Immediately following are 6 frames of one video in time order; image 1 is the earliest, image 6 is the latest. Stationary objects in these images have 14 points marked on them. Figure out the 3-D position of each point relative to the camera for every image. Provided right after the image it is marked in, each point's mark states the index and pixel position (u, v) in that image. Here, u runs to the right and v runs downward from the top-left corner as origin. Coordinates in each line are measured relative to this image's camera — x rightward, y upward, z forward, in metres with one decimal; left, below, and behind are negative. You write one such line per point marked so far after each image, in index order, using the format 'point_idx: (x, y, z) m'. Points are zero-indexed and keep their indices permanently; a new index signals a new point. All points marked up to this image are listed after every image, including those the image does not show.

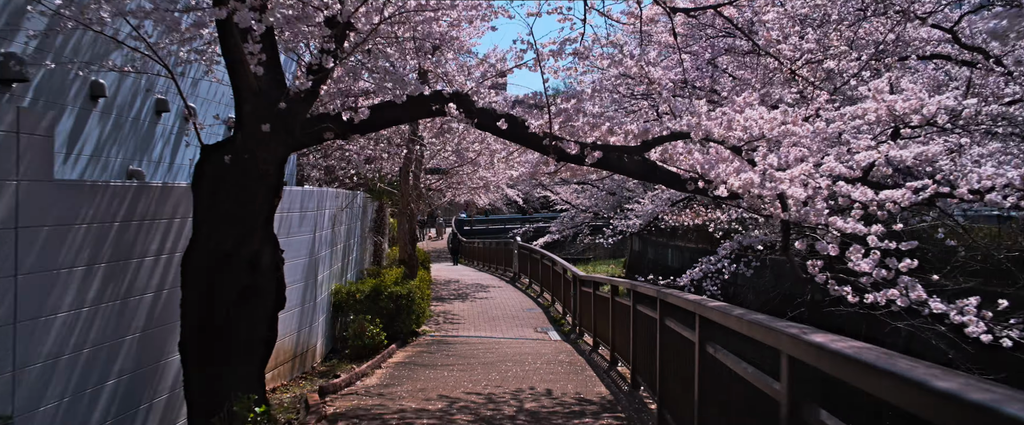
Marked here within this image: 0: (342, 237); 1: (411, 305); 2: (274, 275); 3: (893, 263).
0: (-2.4, -0.3, +10.5) m
1: (-1.3, -1.2, +10.1) m
2: (-1.6, -0.4, +5.1) m
3: (+2.5, -0.3, +5.0) m
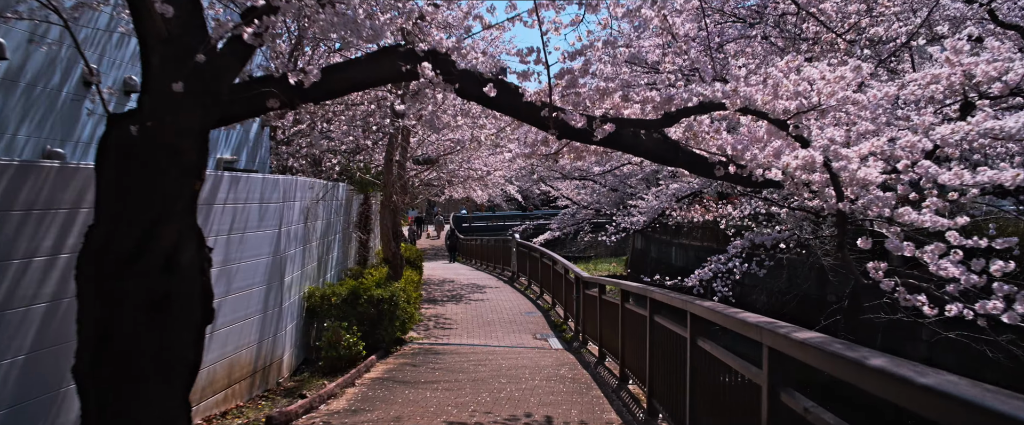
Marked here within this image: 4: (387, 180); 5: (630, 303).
0: (-2.4, -0.3, +9.4) m
1: (-1.4, -1.2, +9.1) m
2: (-1.6, -0.3, +4.0) m
3: (+2.4, -0.3, +3.9) m
4: (-1.8, +0.5, +11.3) m
5: (+1.1, -0.8, +6.8) m
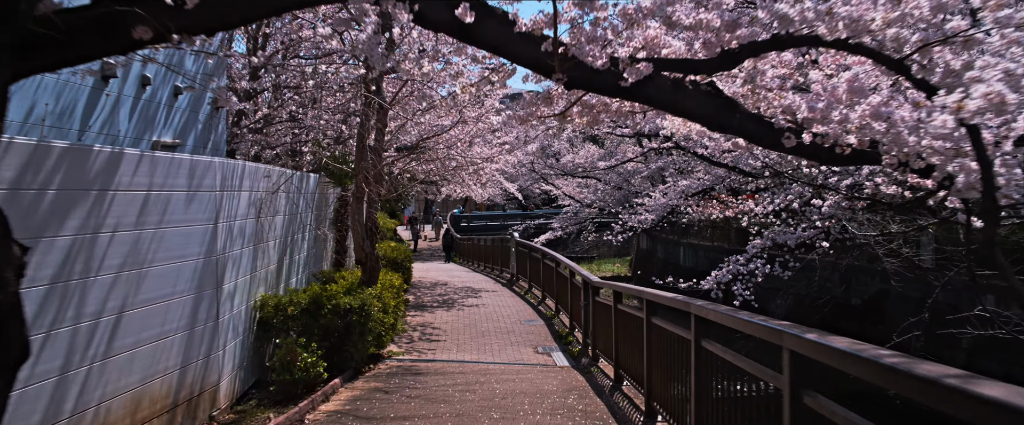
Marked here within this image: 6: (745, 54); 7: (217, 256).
0: (-2.4, -0.2, +8.0) m
1: (-1.4, -1.1, +7.6) m
2: (-1.7, -0.3, +2.5) m
3: (+2.4, -0.2, +2.4) m
4: (-1.9, +0.6, +9.8) m
5: (+1.0, -0.7, +5.4) m
6: (+1.1, +0.7, +3.5) m
7: (-2.3, -0.3, +6.0) m
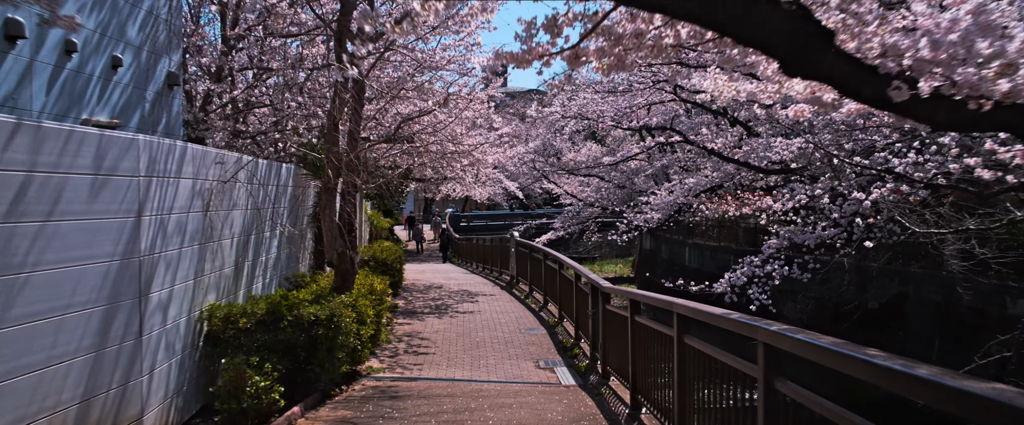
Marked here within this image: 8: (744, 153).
0: (-2.5, -0.1, +6.8) m
1: (-1.4, -1.0, +6.5) m
2: (-1.7, -0.2, +1.4) m
3: (+2.3, -0.1, +1.3) m
4: (-1.9, +0.6, +8.7) m
5: (+1.0, -0.7, +4.2) m
6: (+1.0, +0.8, +2.3) m
7: (-2.3, -0.3, +4.8) m
8: (+4.2, +1.1, +14.4) m
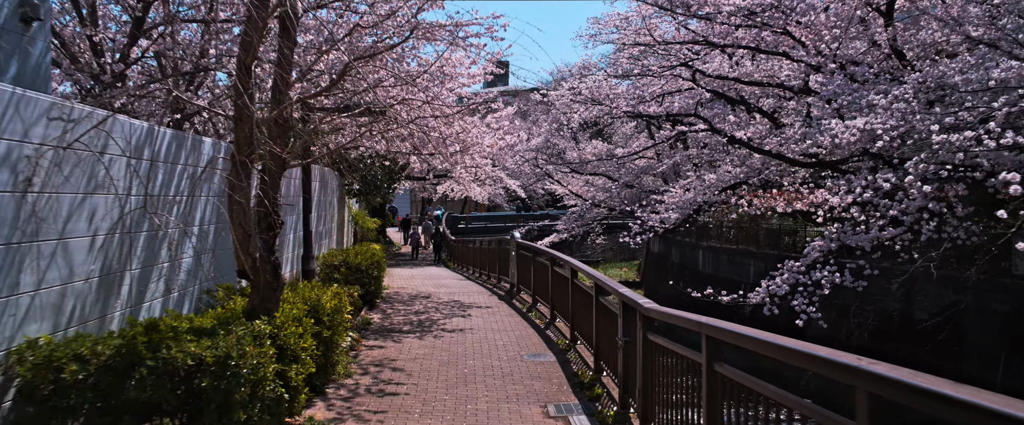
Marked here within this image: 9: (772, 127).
0: (-2.5, 0.0, +4.6) m
1: (-1.4, -0.9, +4.2) m
2: (-1.7, -0.1, -0.9) m
3: (+2.3, 0.0, -1.0) m
4: (-1.9, +0.7, +6.4) m
5: (+1.0, -0.6, +2.0) m
6: (+1.0, +0.9, +0.1) m
7: (-2.3, -0.2, +2.6) m
8: (+4.3, +1.1, +12.2) m
9: (+4.5, +1.5, +13.4) m
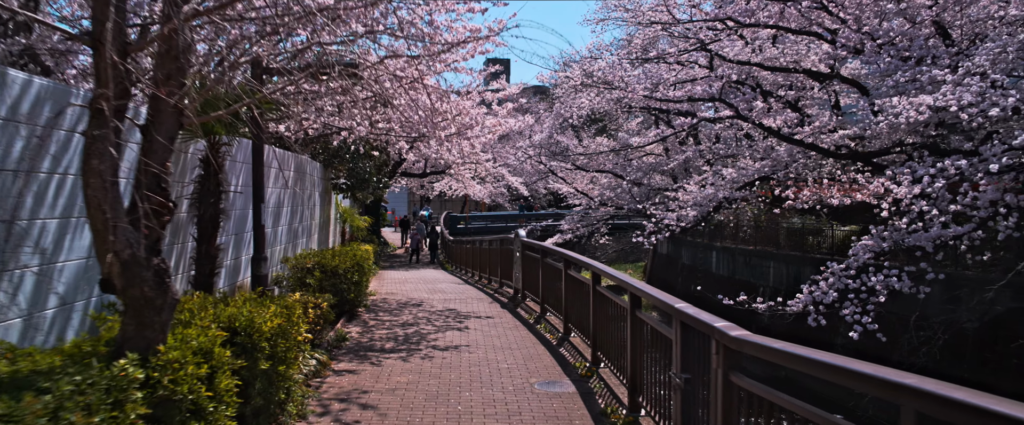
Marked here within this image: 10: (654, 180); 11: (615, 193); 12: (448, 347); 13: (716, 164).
0: (-2.4, 0.0, +2.9) m
1: (-1.4, -0.9, +2.5) m
2: (-1.7, 0.0, -2.6) m
3: (+2.4, +0.1, -2.7) m
4: (-1.8, +0.8, +4.7) m
5: (+1.1, -0.5, +0.2) m
6: (+1.1, +1.0, -1.6) m
7: (-2.3, -0.1, +0.9) m
8: (+4.3, +1.2, +10.5) m
9: (+4.5, +1.5, +11.7) m
10: (+3.4, +0.8, +16.5) m
11: (+2.6, +0.6, +17.1) m
12: (-0.6, -1.4, +7.9) m
13: (+3.9, +0.9, +14.2) m
